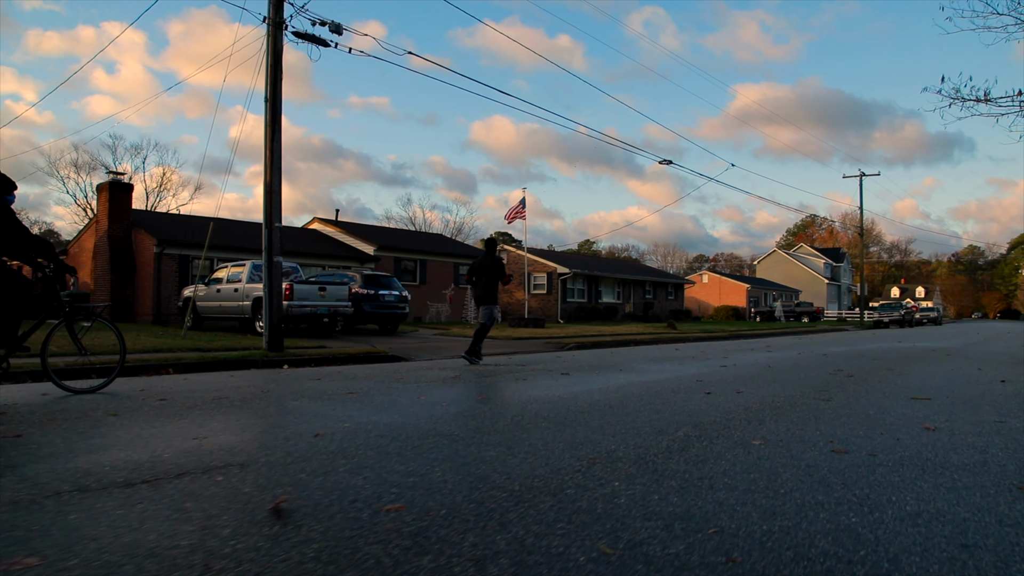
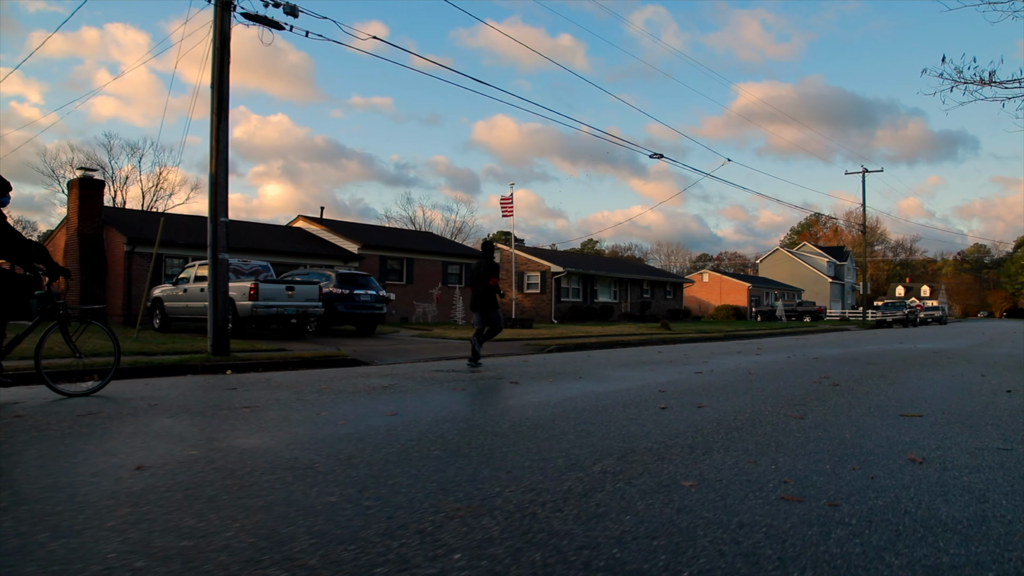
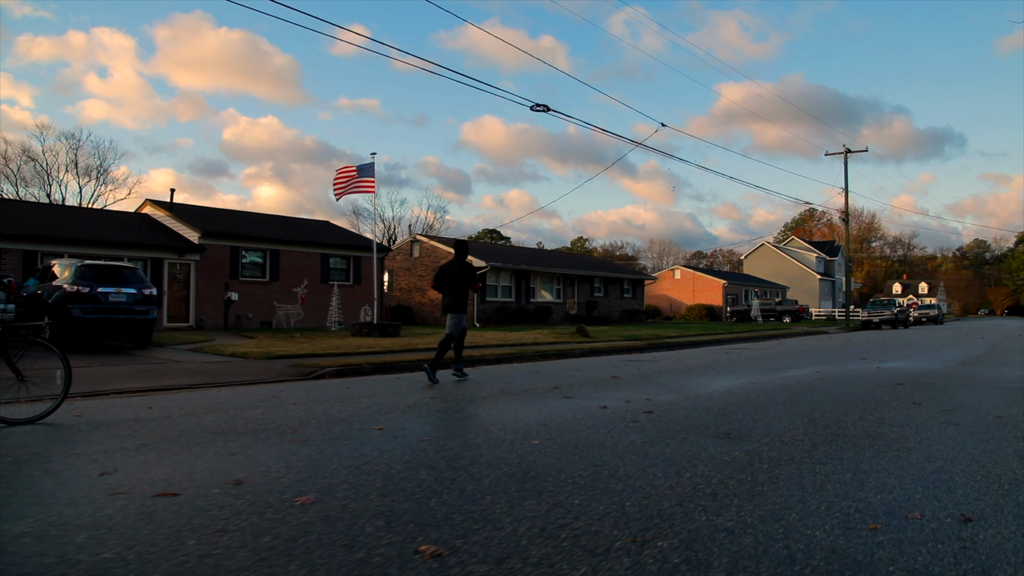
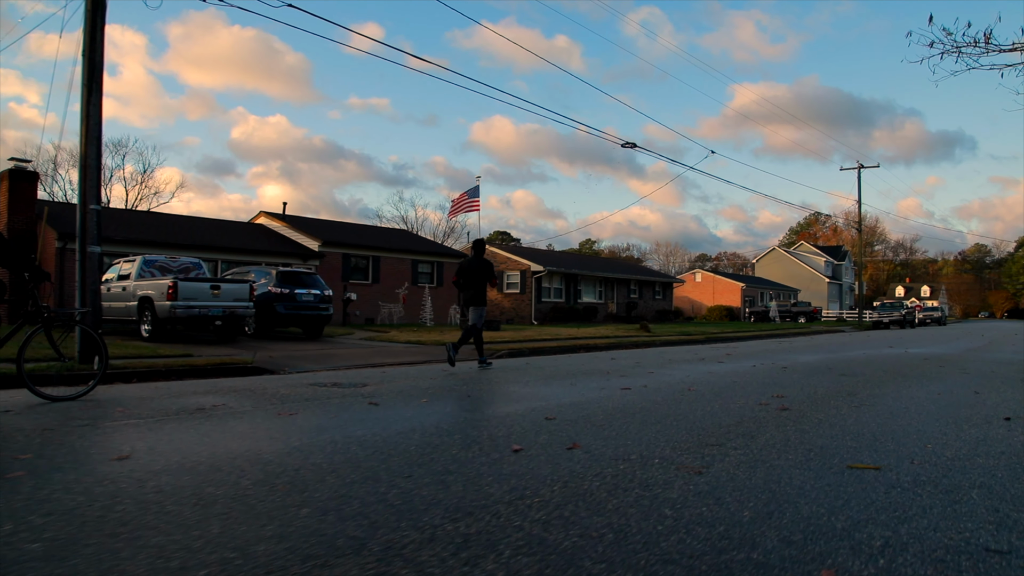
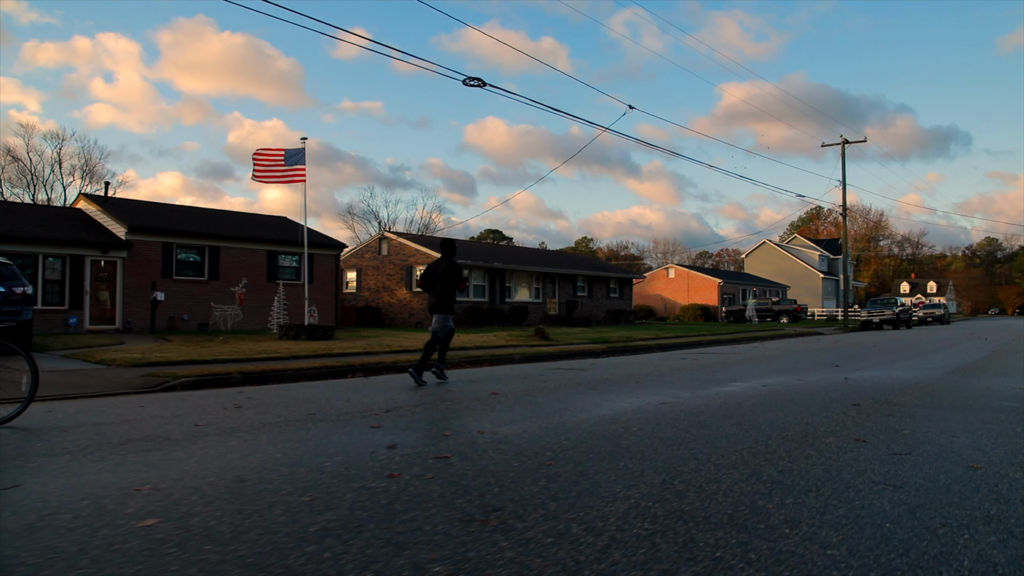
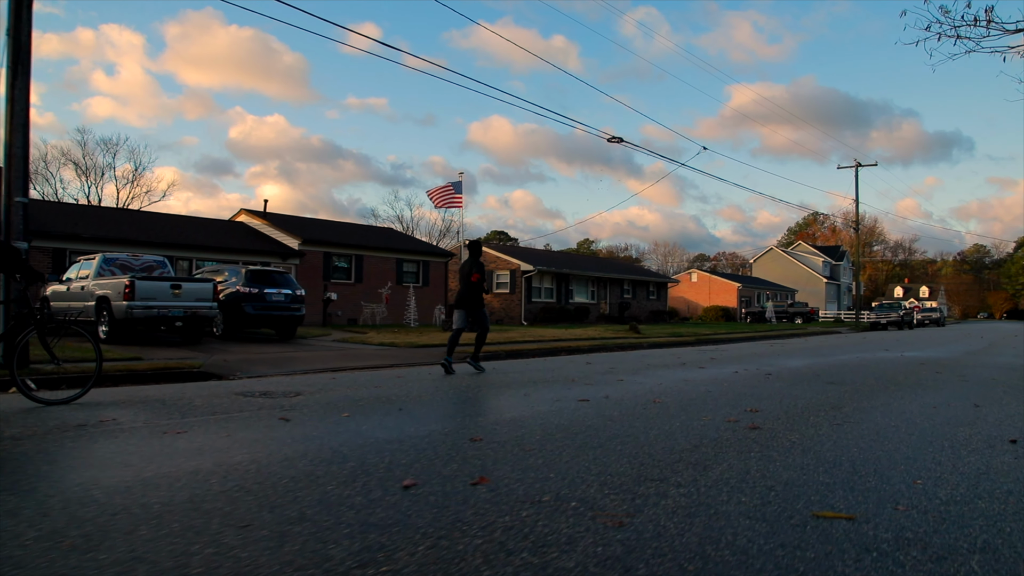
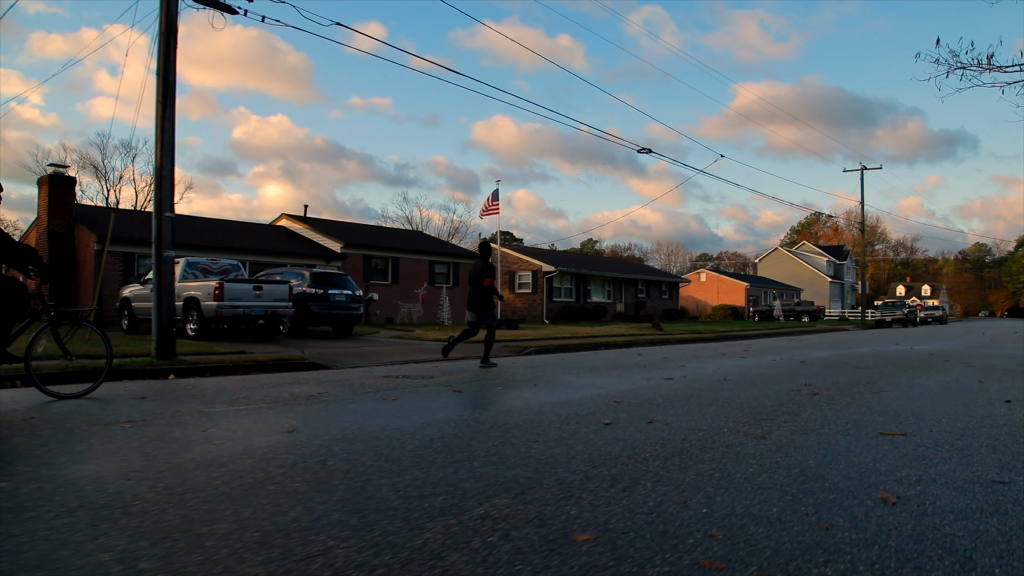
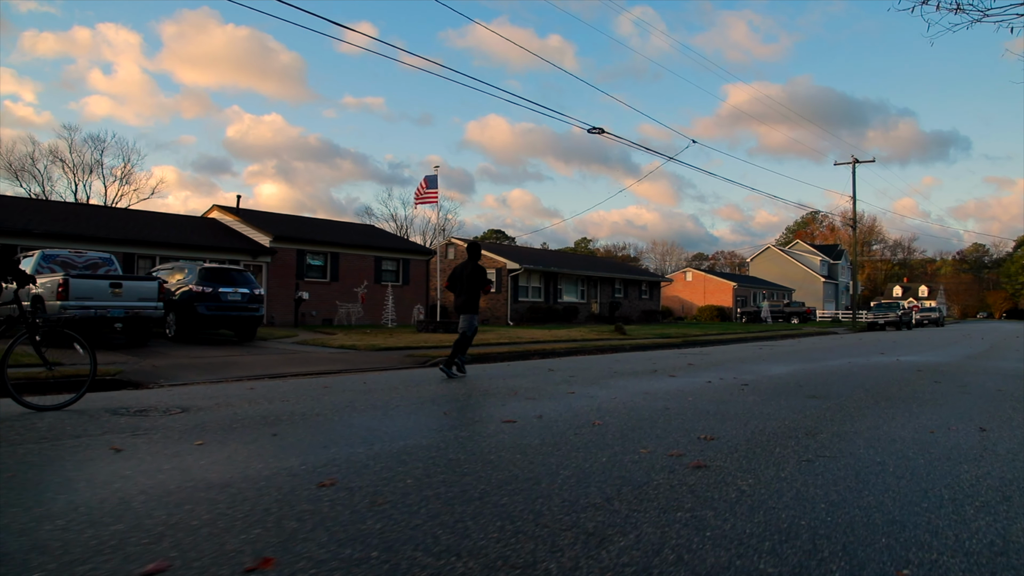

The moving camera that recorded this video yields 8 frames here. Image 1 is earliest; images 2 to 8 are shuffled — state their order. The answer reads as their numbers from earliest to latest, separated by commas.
2, 7, 4, 6, 8, 3, 5
